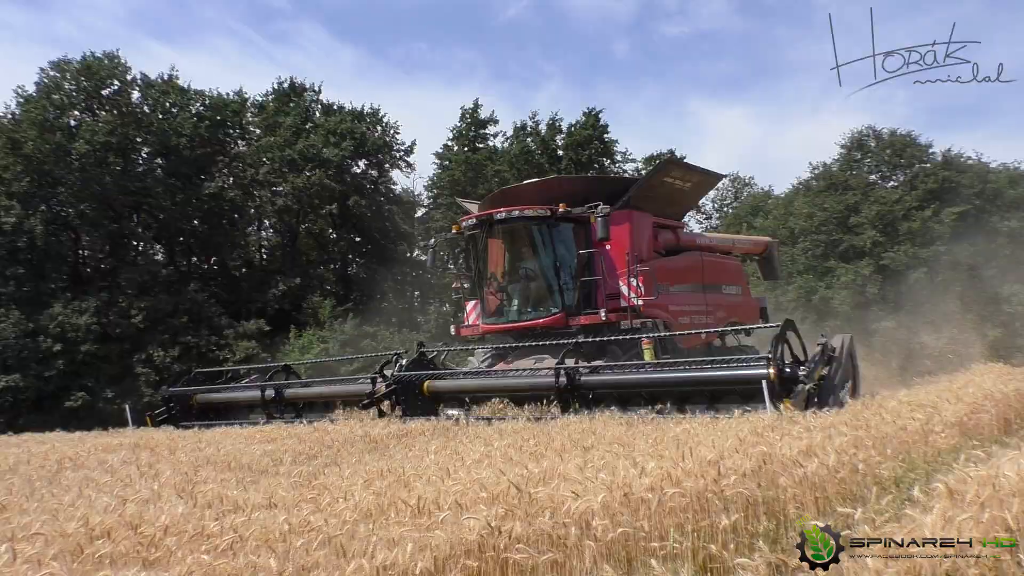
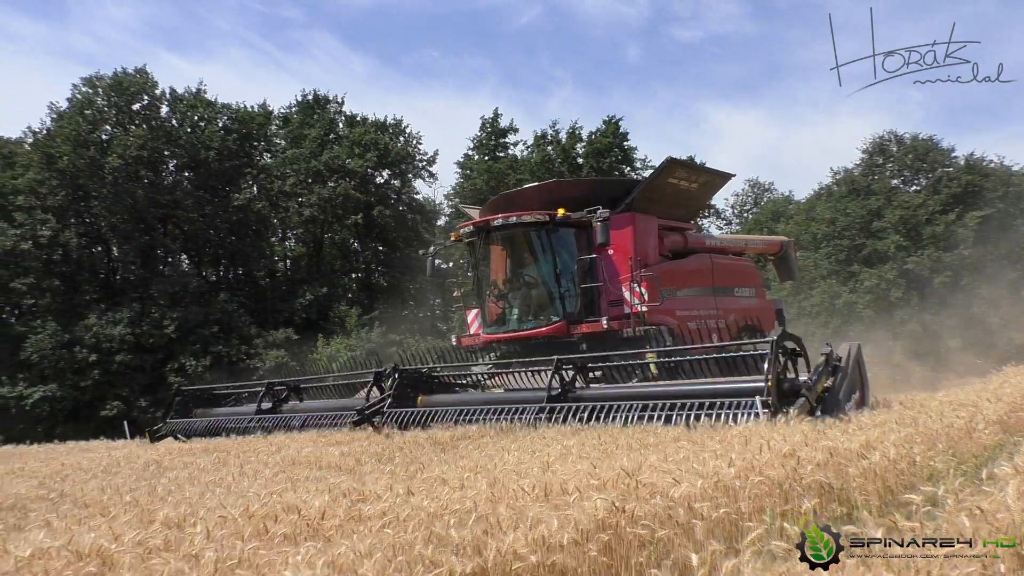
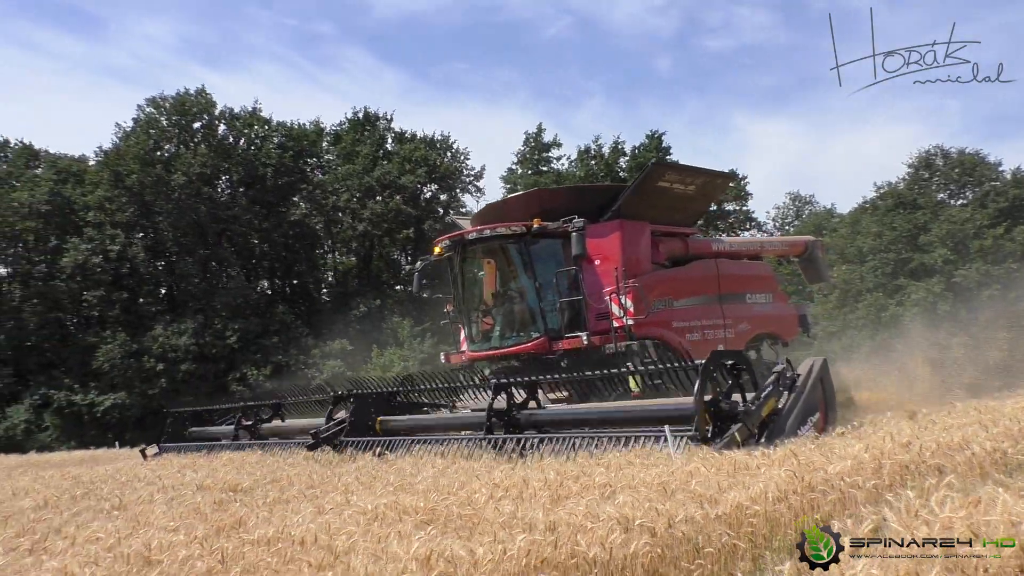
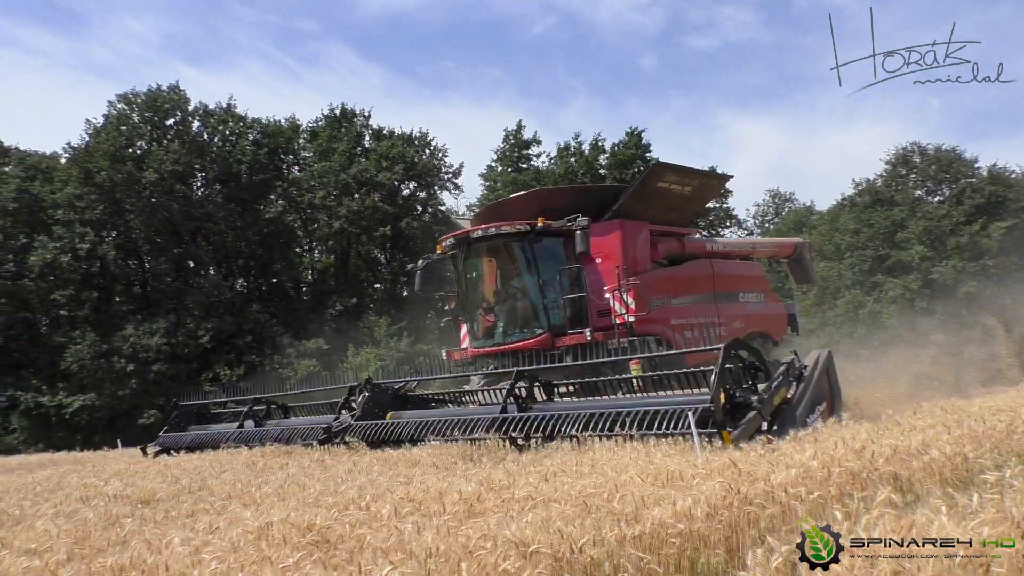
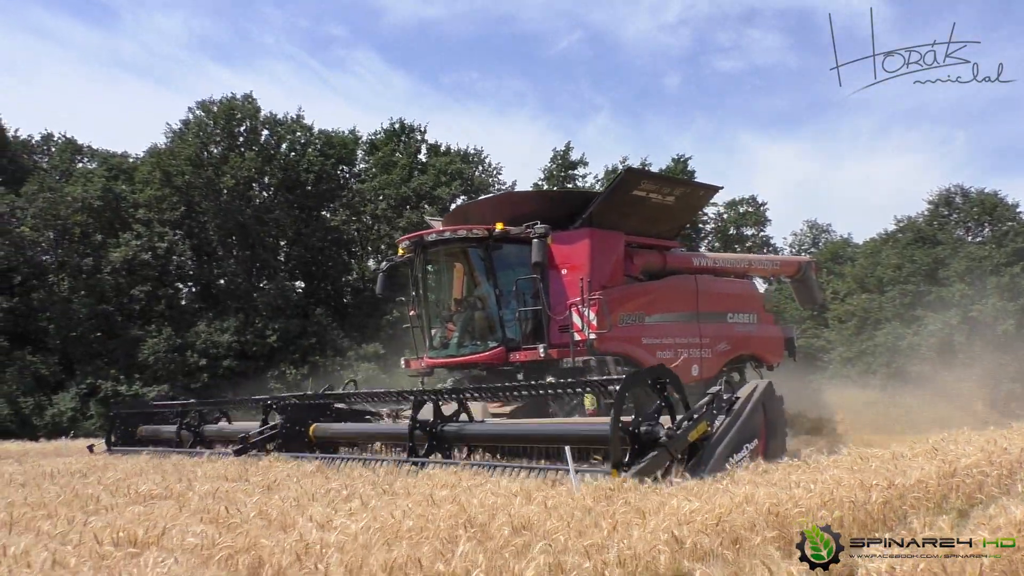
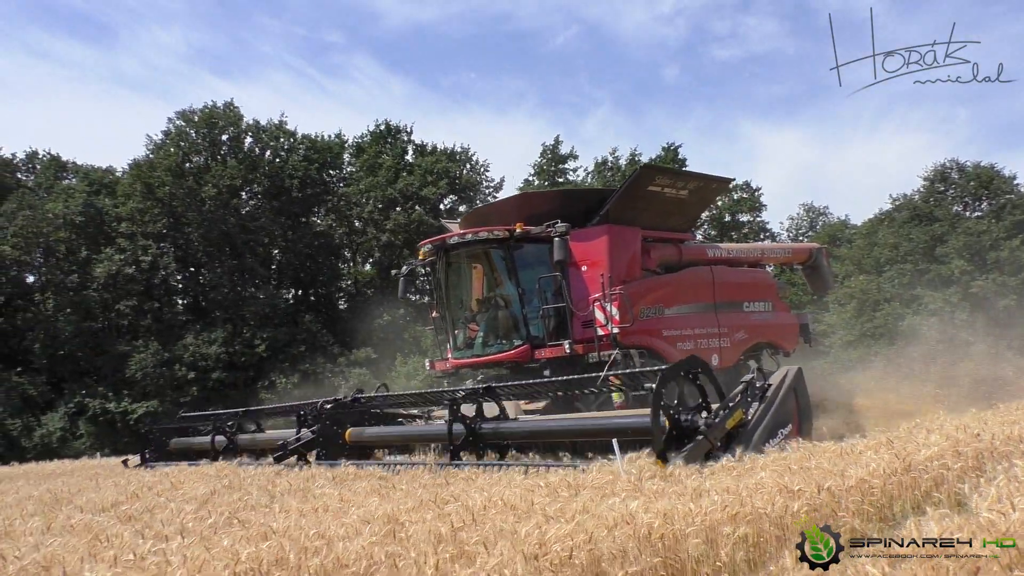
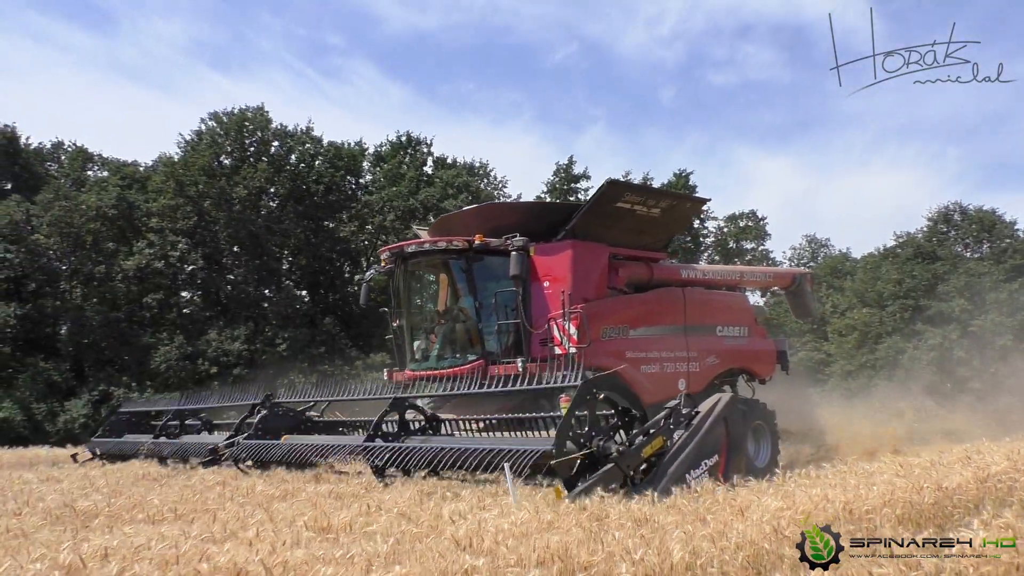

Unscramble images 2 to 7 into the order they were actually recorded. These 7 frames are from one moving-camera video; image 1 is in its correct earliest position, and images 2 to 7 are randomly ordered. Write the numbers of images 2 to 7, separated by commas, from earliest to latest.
2, 4, 3, 6, 5, 7
